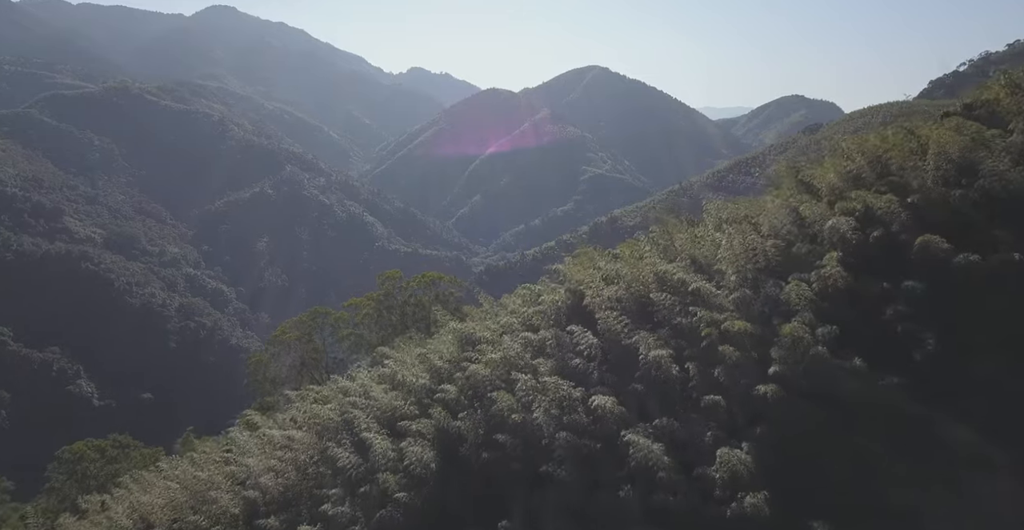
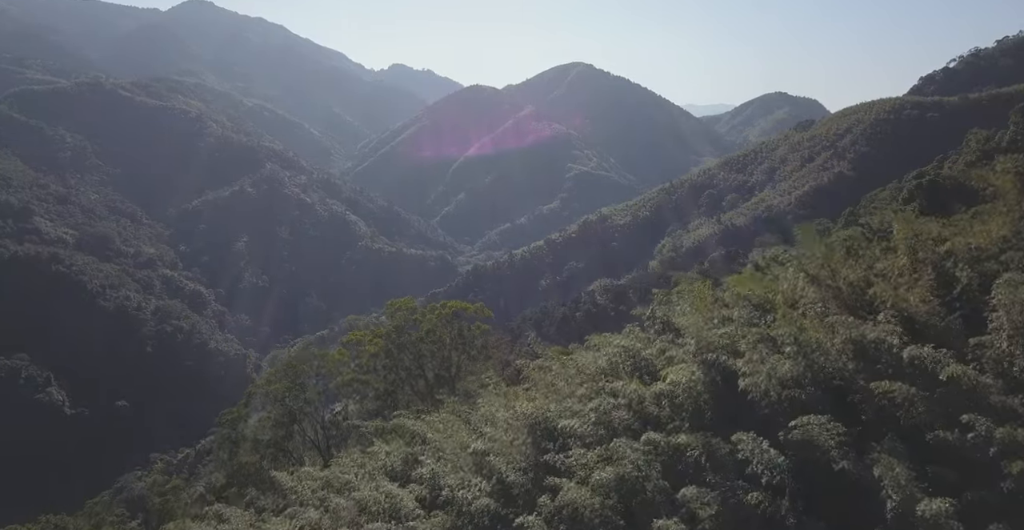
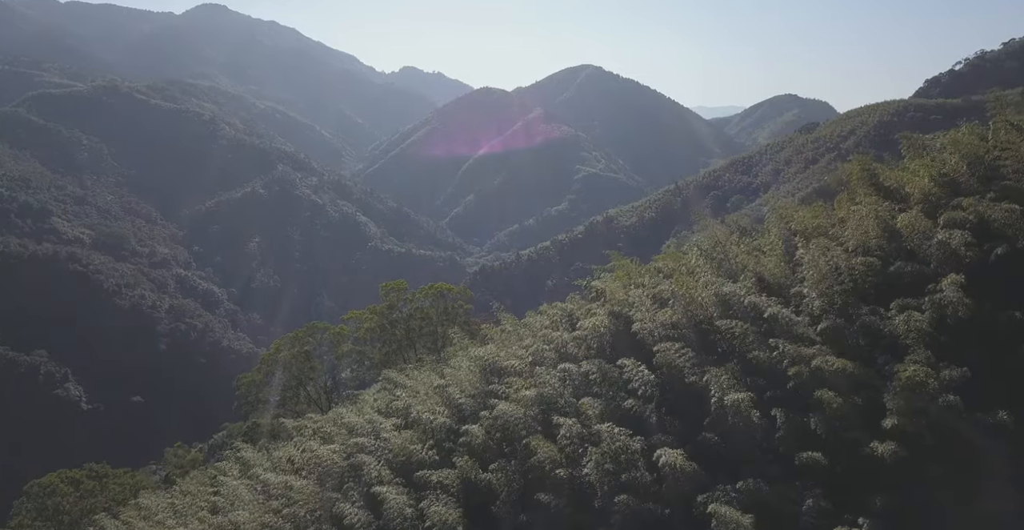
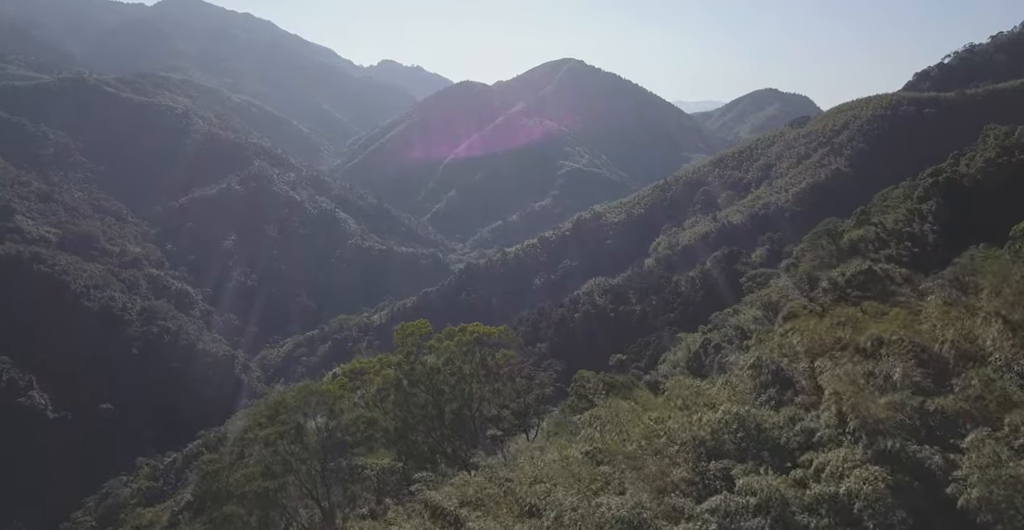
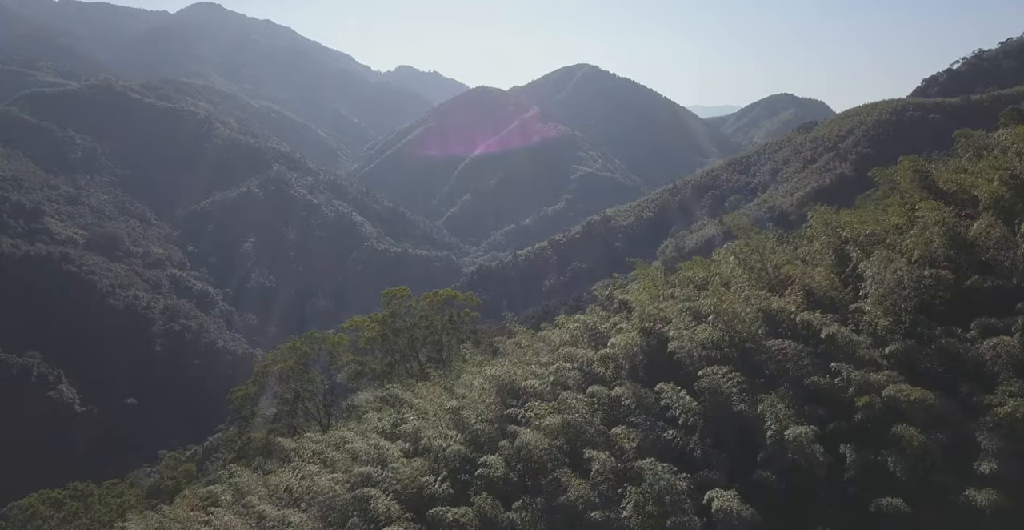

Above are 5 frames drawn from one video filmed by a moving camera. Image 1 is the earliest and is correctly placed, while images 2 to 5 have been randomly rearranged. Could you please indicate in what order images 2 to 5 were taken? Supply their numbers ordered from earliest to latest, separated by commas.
3, 5, 2, 4
